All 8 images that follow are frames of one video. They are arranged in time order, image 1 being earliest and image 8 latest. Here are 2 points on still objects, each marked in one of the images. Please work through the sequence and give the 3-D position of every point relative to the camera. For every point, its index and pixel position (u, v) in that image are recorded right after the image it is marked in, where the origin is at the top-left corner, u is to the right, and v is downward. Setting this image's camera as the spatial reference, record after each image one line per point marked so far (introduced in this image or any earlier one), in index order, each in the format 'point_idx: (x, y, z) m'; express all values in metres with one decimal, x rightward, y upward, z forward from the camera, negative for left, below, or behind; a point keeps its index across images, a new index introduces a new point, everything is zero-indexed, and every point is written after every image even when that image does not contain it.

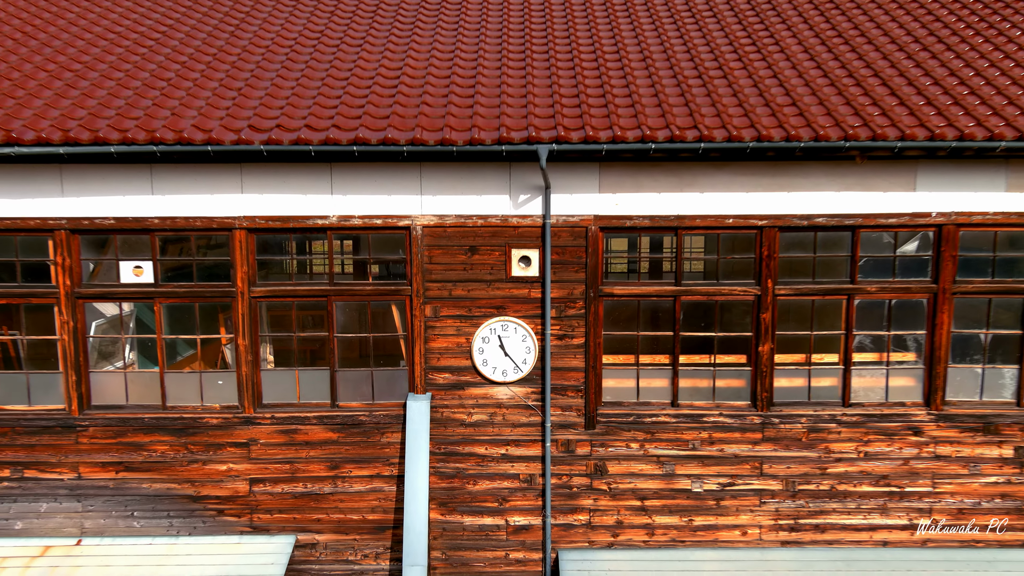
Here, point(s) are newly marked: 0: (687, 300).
0: (+1.1, -0.1, +4.9) m
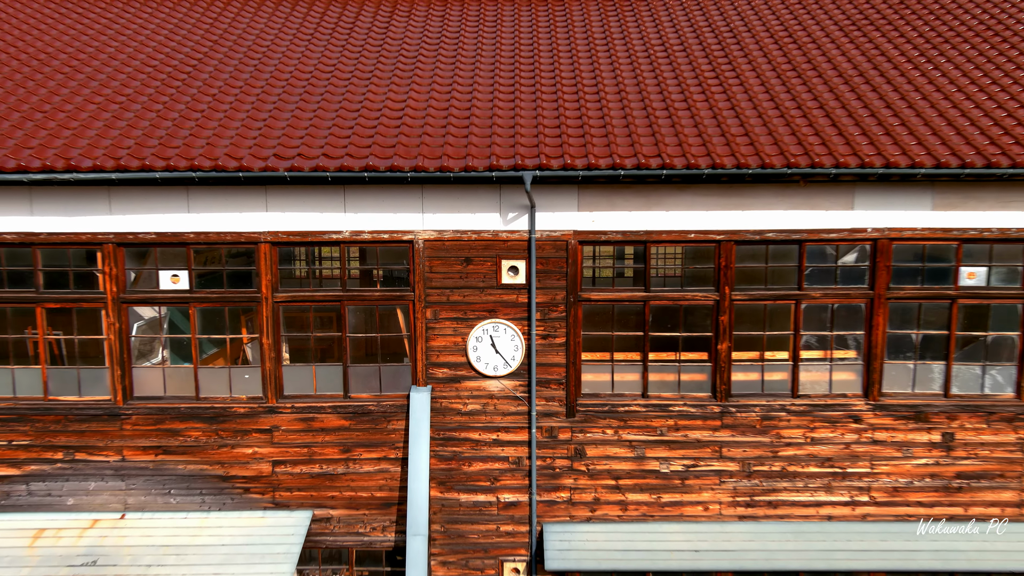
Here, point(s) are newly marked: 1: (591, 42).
0: (+1.0, -0.1, +5.6) m
1: (+0.7, +2.1, +6.9) m
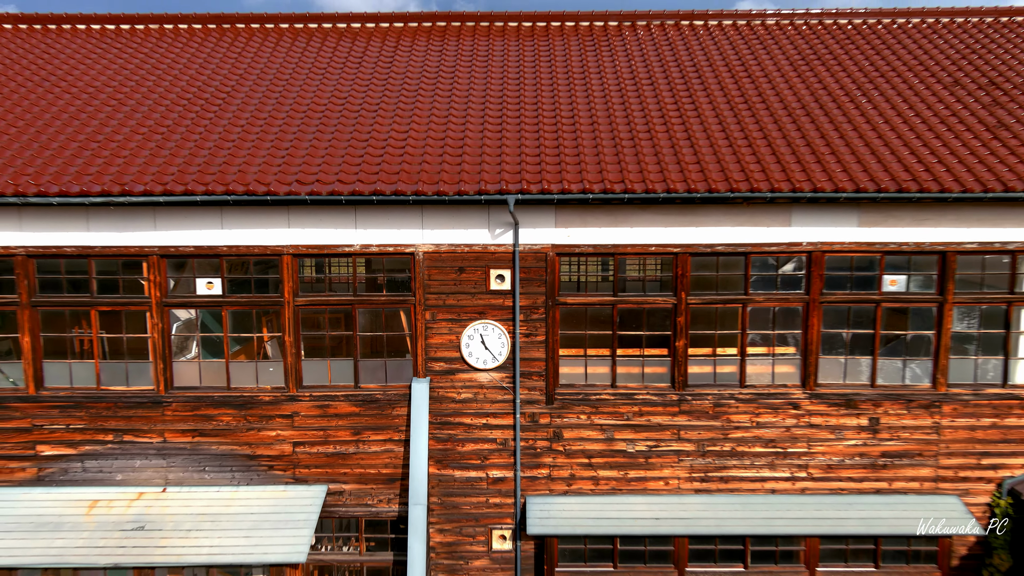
0: (+0.9, -0.2, +6.5) m
1: (+0.6, +2.0, +7.8) m
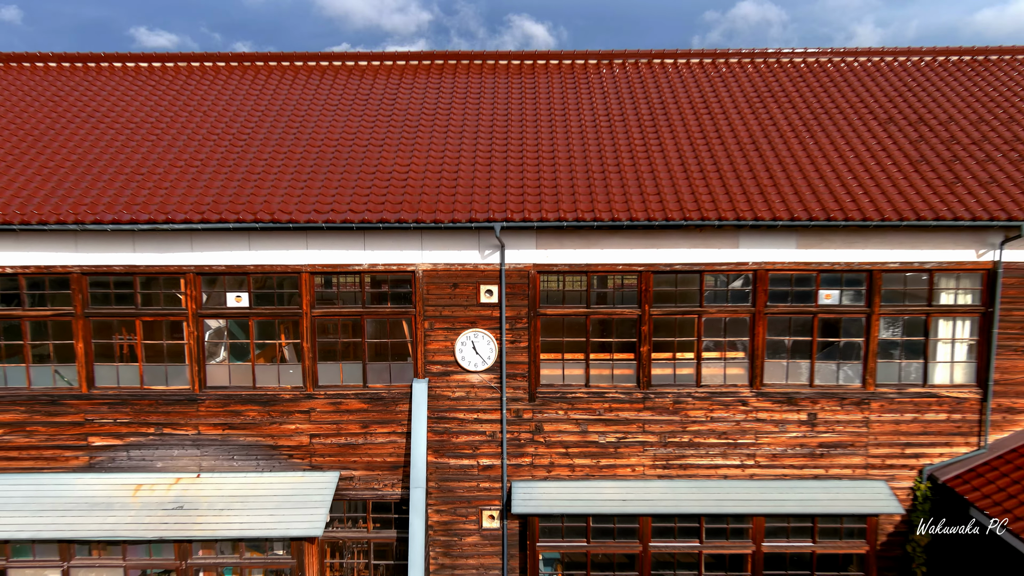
0: (+0.8, -0.3, +7.5) m
1: (+0.4, +1.9, +8.9) m
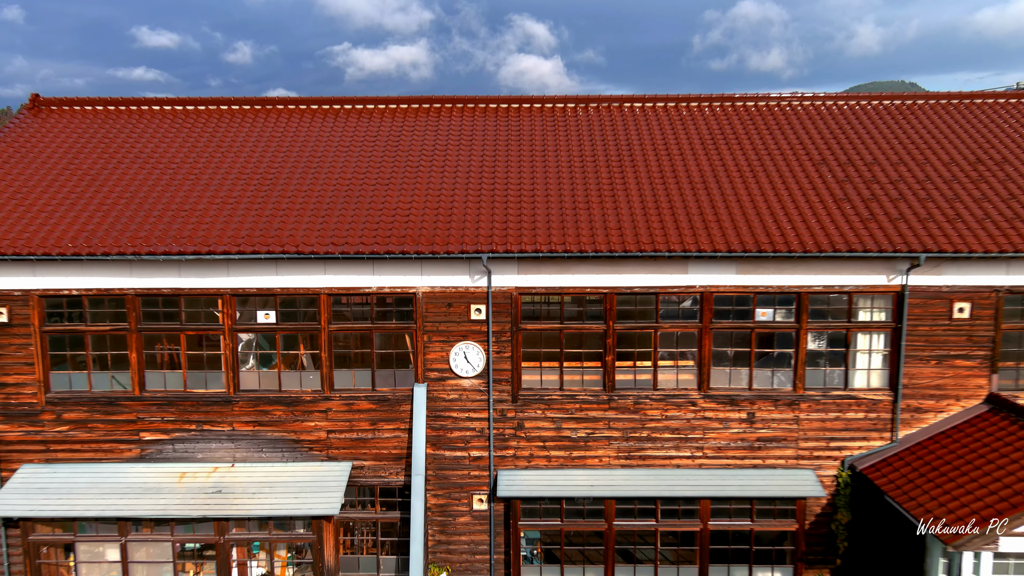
0: (+0.6, -0.5, +8.9) m
1: (+0.3, +1.7, +10.2) m
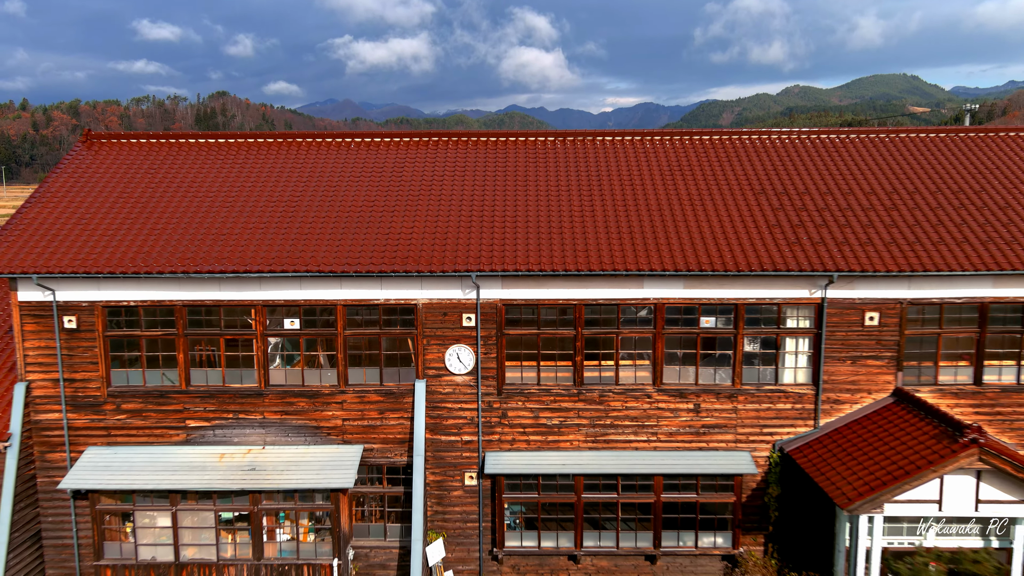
0: (+0.4, -0.6, +10.6) m
1: (+0.1, +1.6, +11.9) m
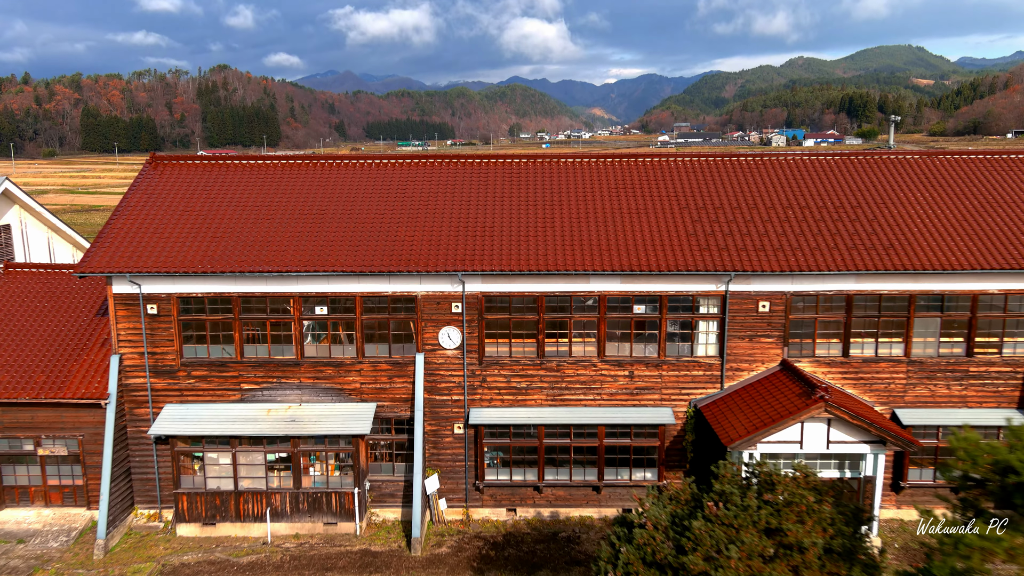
0: (0.0, -0.6, +13.8) m
1: (-0.3, +1.7, +15.1) m
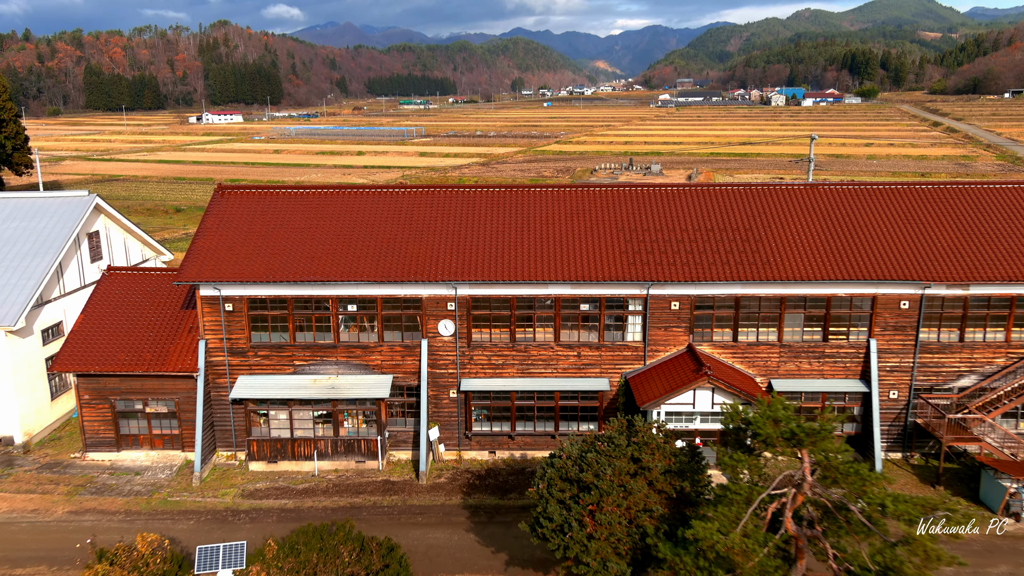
0: (-0.4, -0.6, +18.8) m
1: (-0.8, +1.7, +20.0) m
